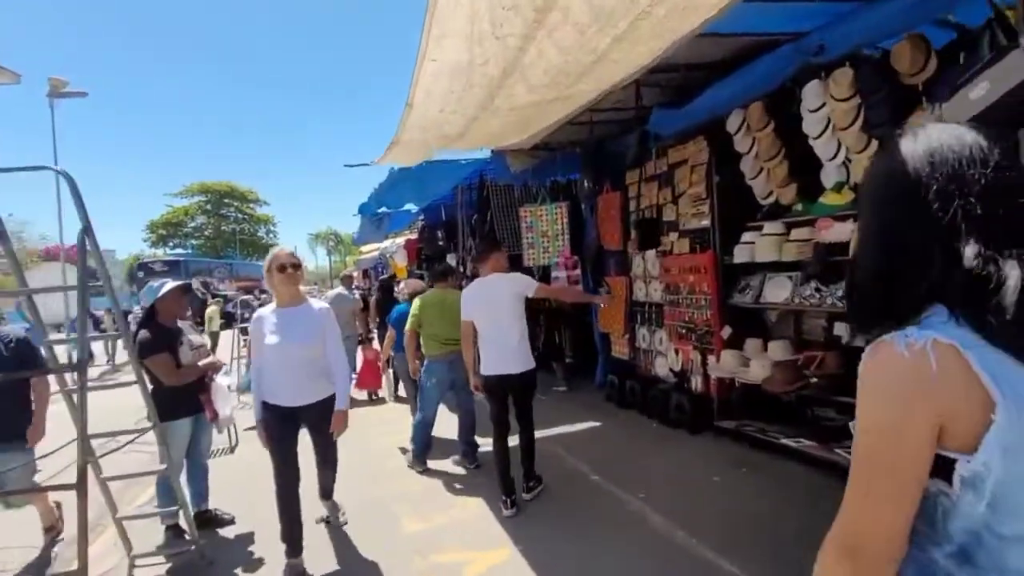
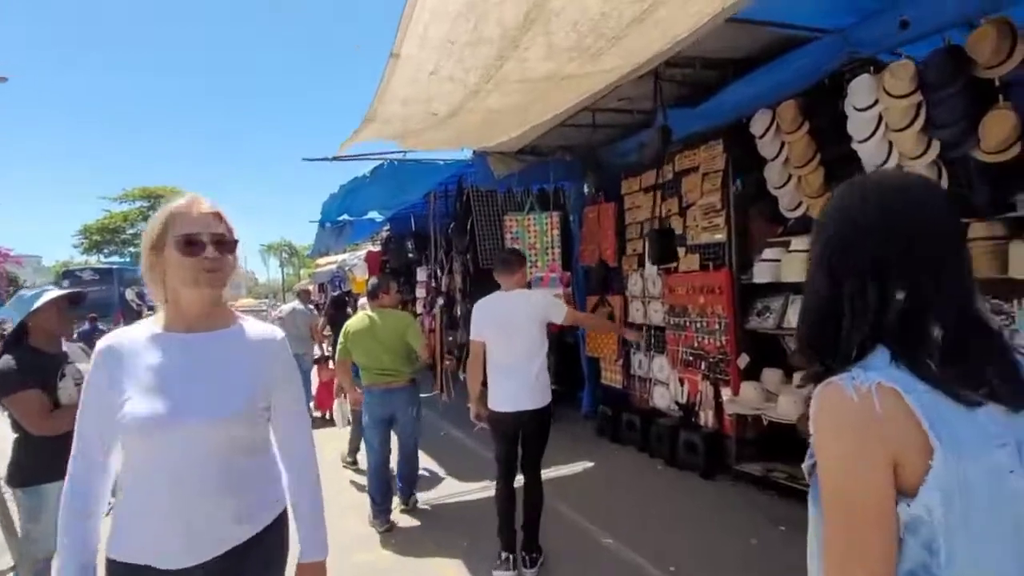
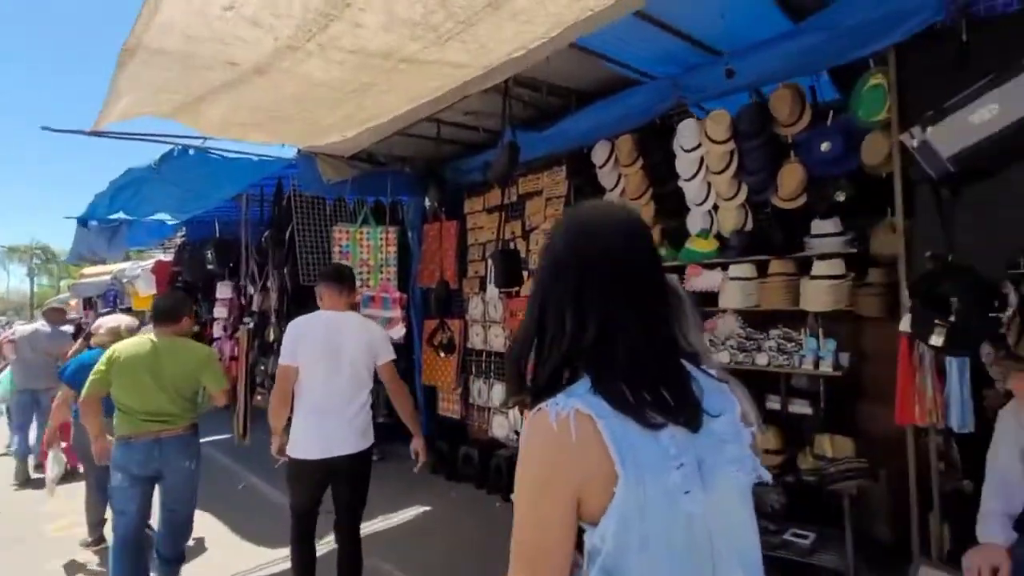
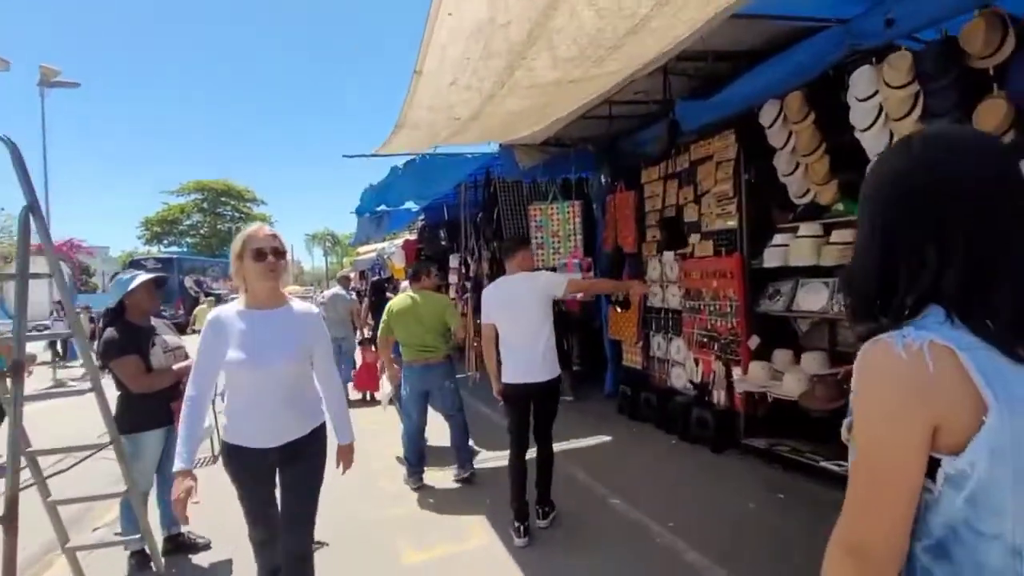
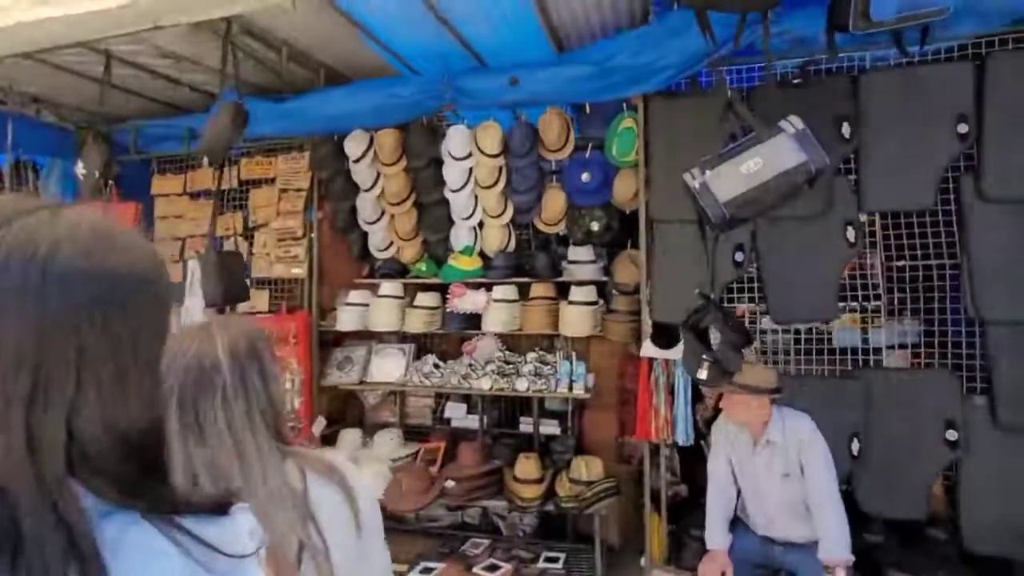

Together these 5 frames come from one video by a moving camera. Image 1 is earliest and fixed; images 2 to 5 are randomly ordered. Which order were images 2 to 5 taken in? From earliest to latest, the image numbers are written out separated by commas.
4, 2, 3, 5
